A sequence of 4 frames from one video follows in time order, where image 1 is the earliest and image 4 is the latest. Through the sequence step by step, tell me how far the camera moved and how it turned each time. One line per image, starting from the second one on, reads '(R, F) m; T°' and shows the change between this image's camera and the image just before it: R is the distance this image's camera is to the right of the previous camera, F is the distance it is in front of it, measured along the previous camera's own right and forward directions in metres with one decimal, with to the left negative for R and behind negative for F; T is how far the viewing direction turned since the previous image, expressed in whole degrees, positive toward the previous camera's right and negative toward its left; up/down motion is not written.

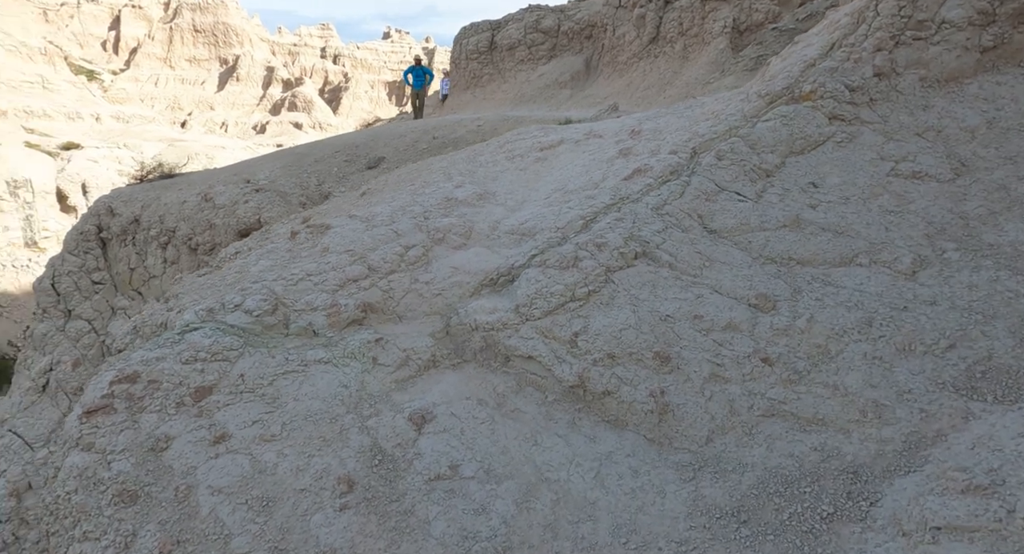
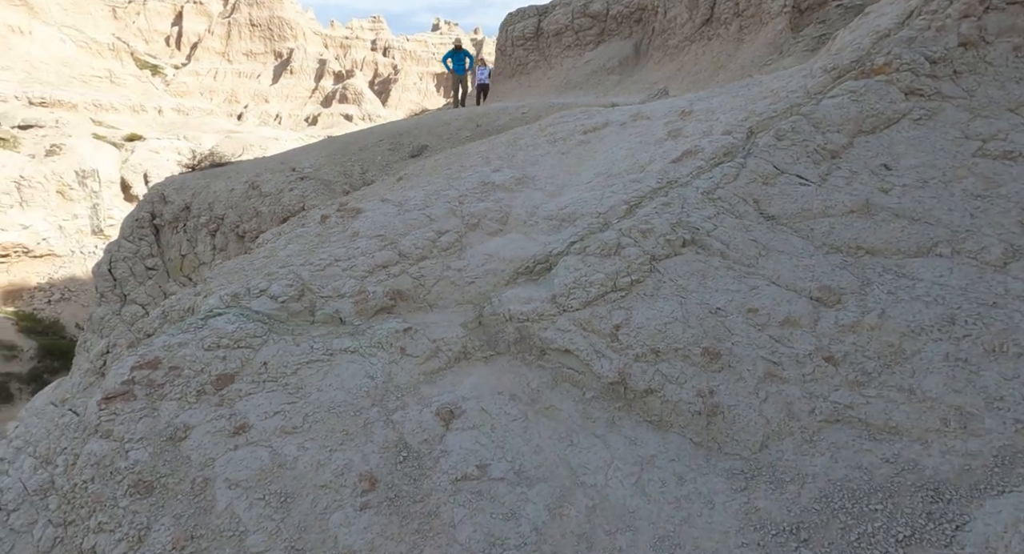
(+0.1, +0.3) m; -4°
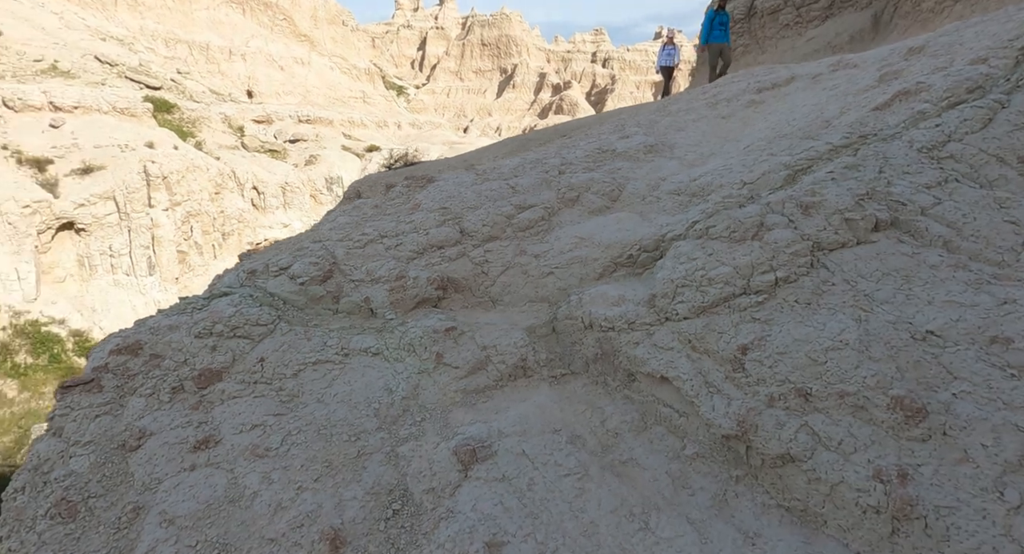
(+0.7, +1.5) m; -19°
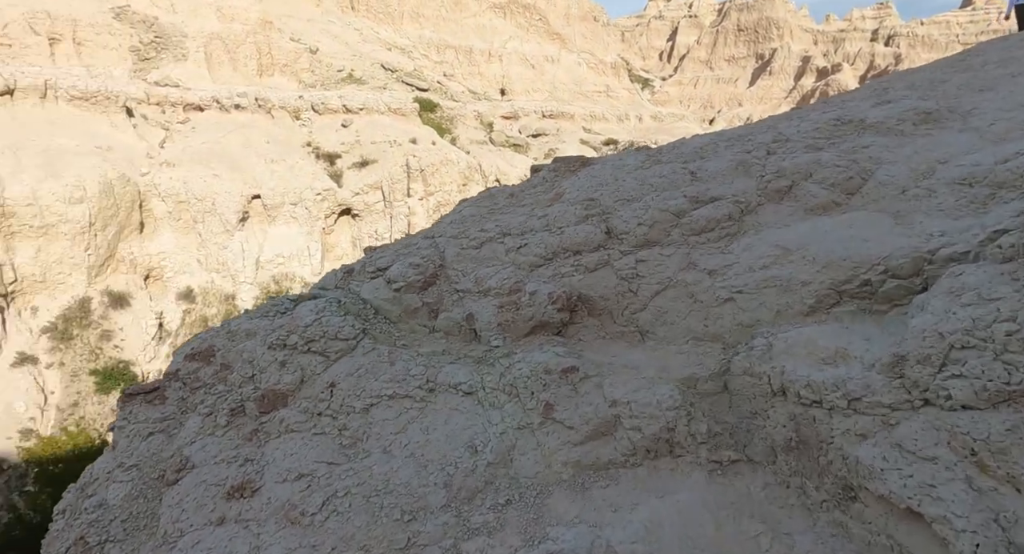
(+0.3, +1.1) m; -21°
